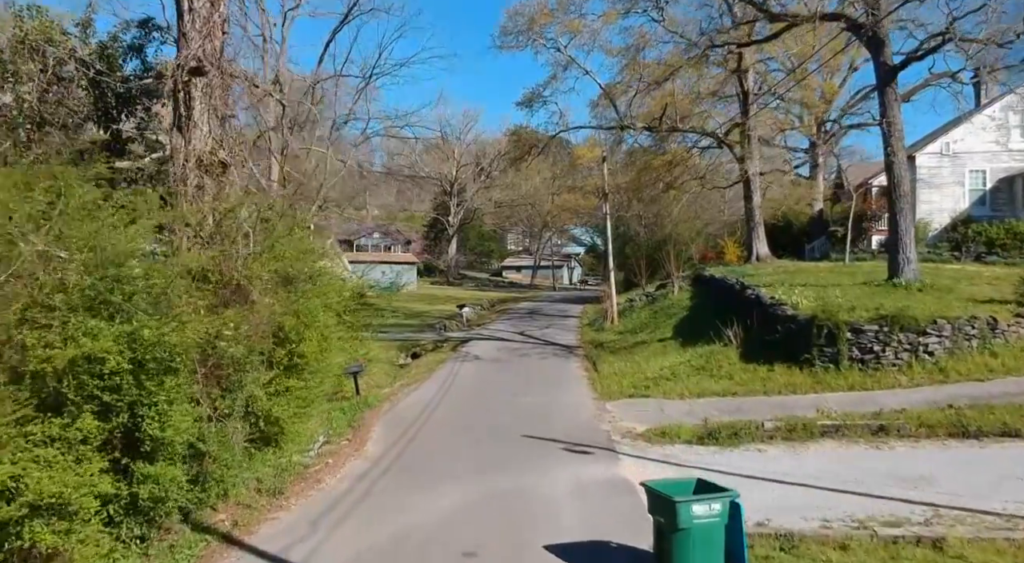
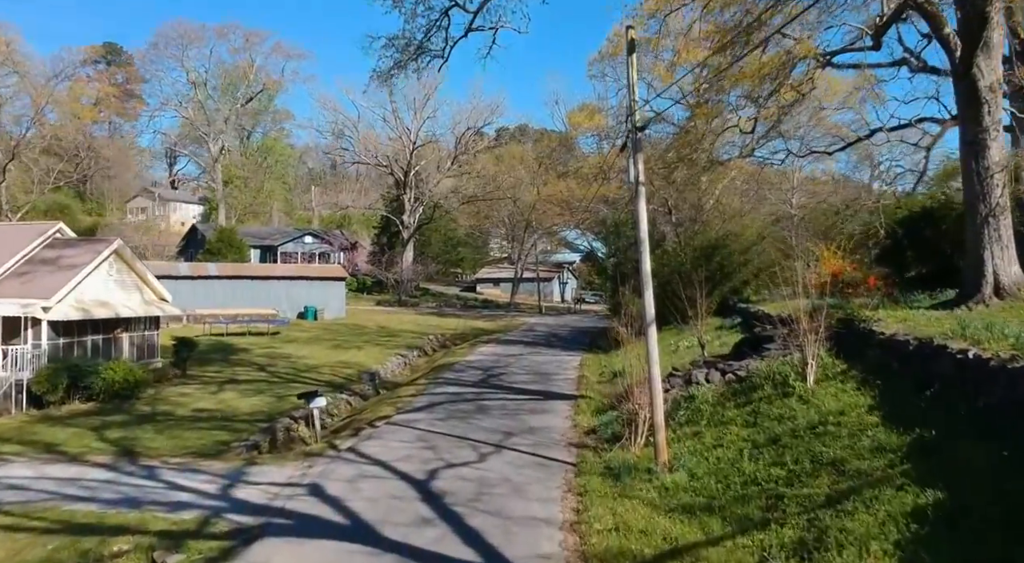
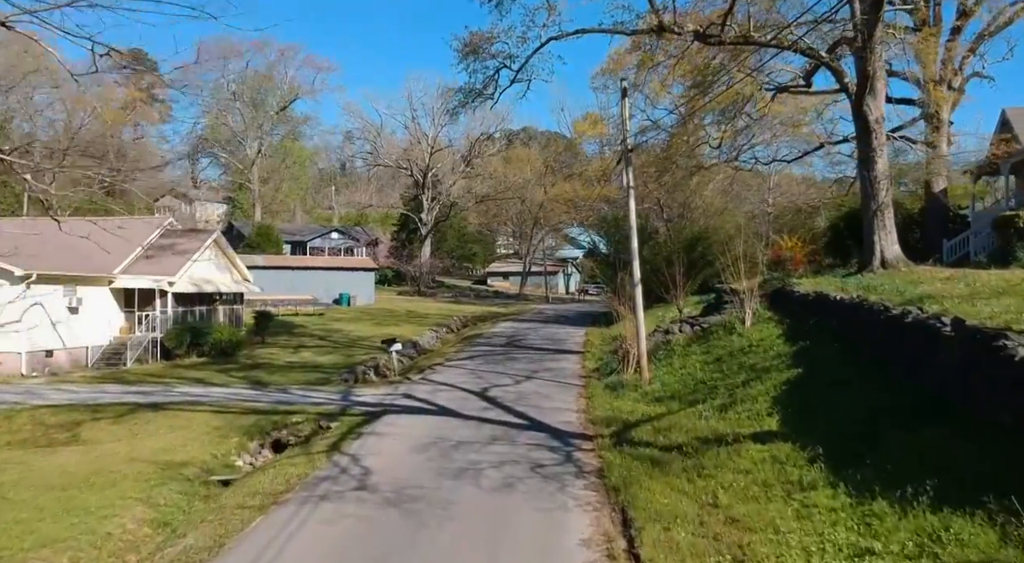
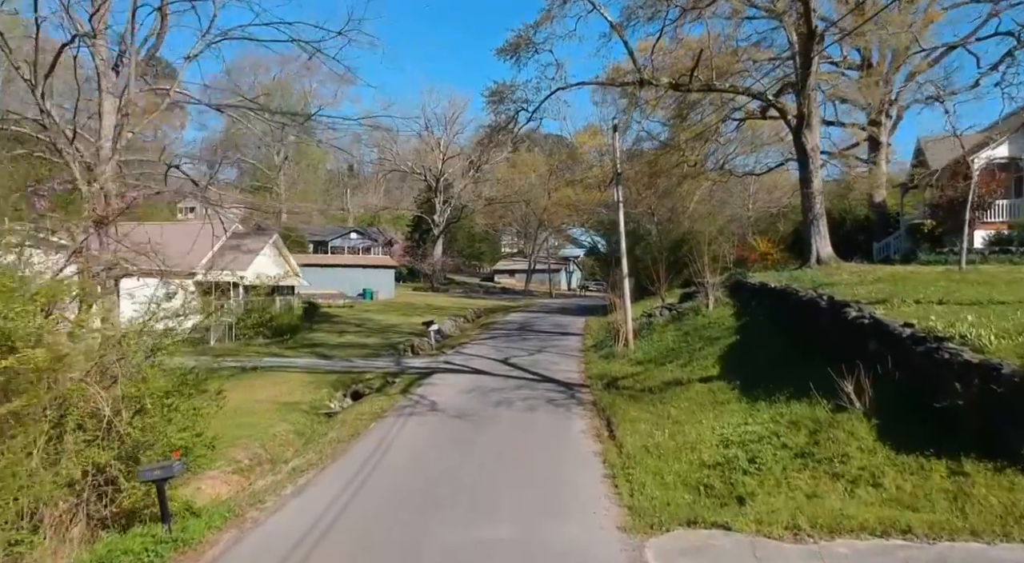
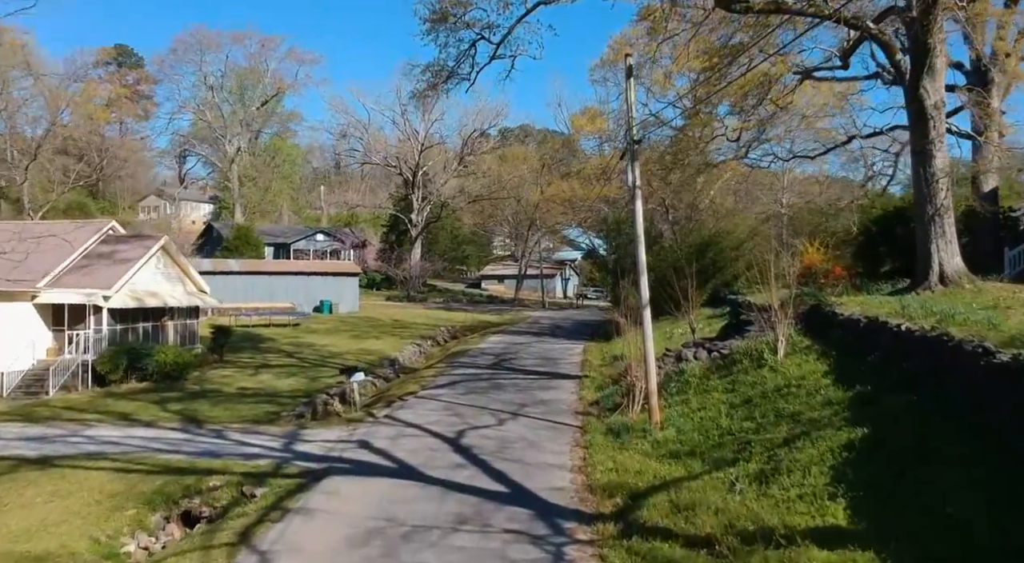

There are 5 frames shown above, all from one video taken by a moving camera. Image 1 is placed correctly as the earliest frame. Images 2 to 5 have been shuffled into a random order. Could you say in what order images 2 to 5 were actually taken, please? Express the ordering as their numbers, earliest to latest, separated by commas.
4, 3, 5, 2
